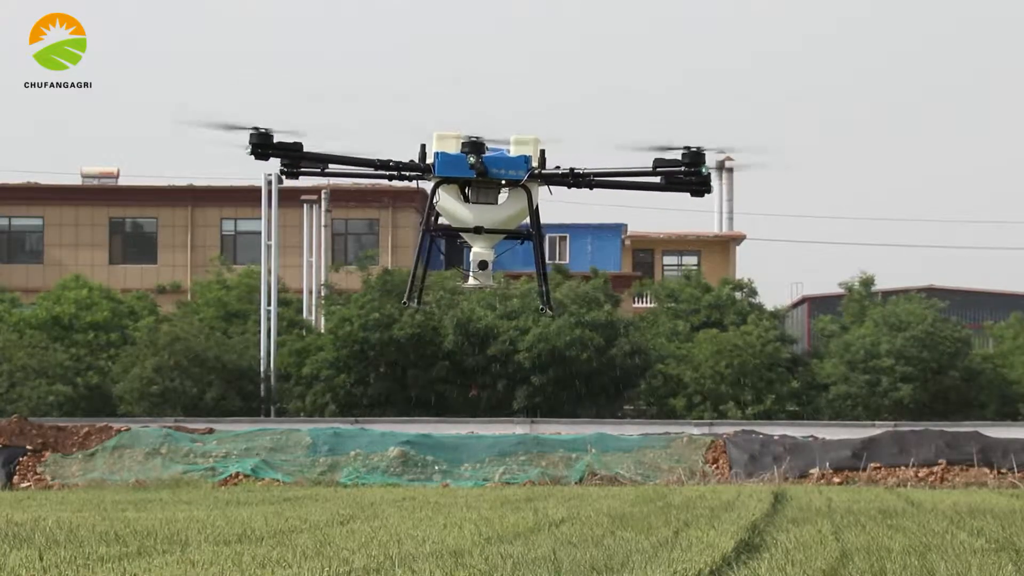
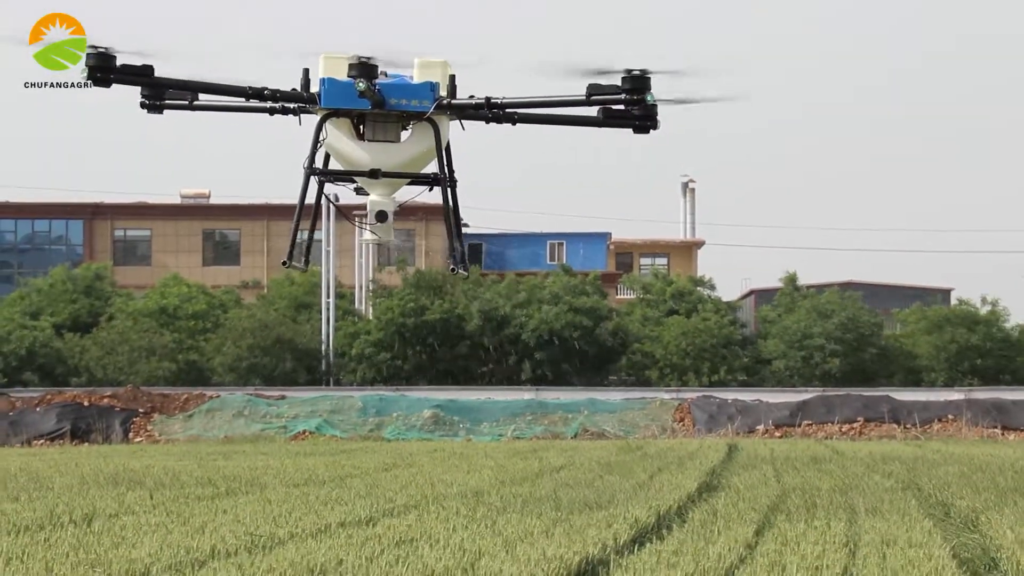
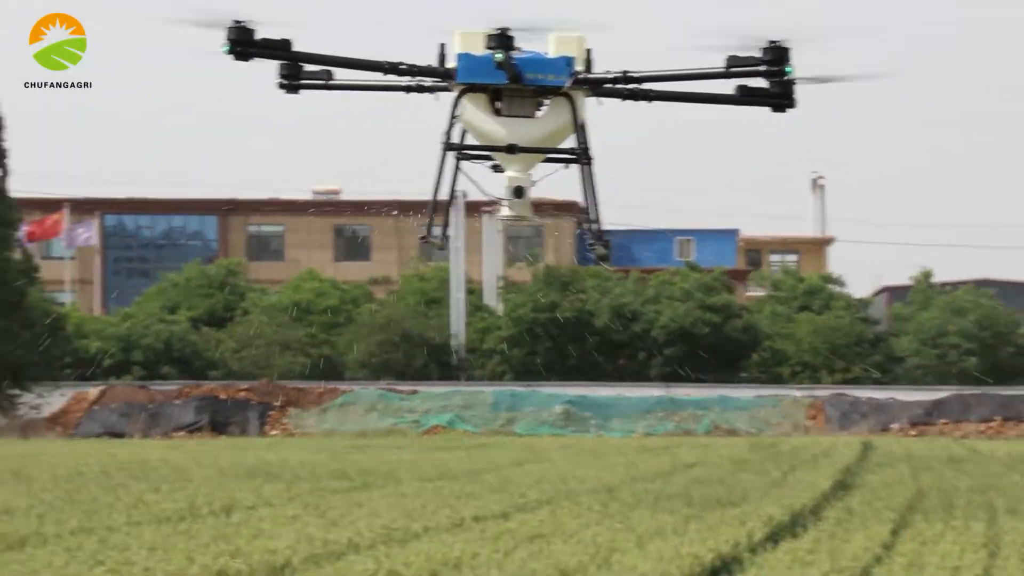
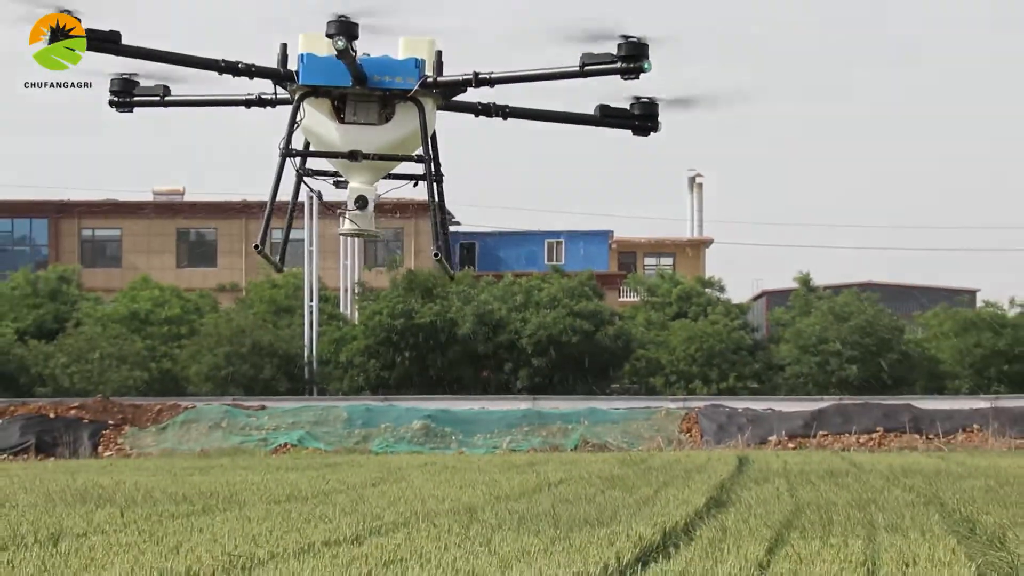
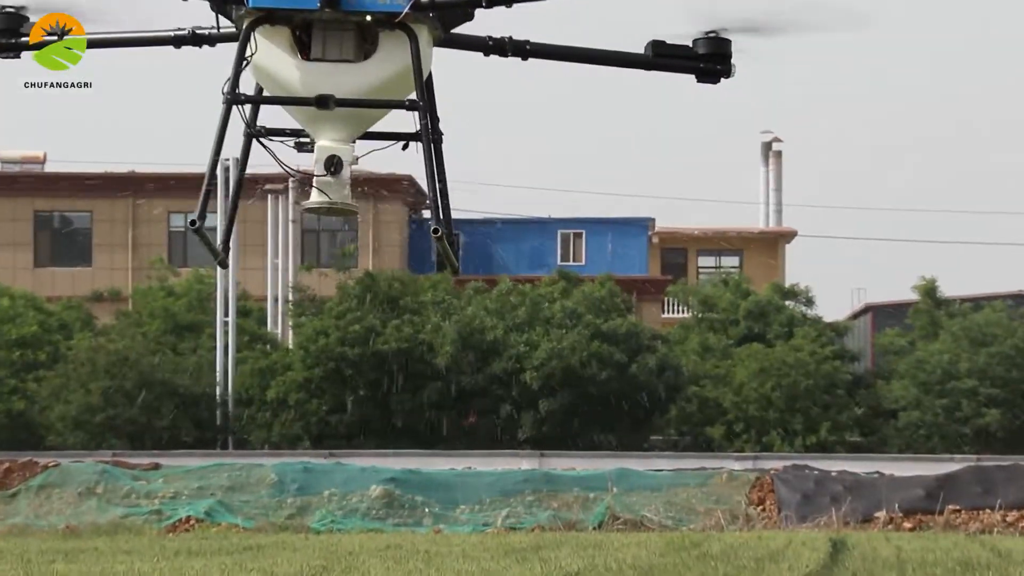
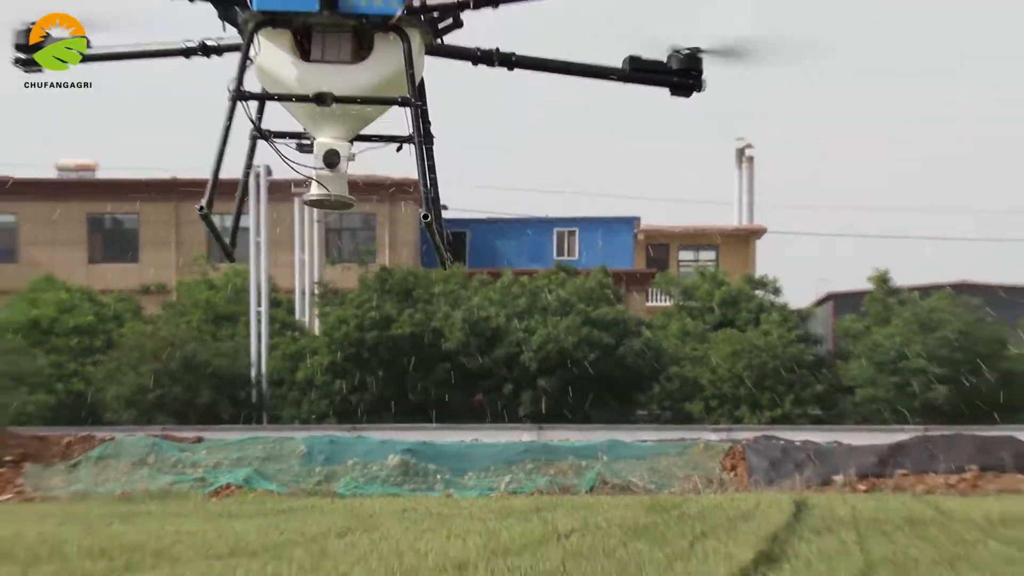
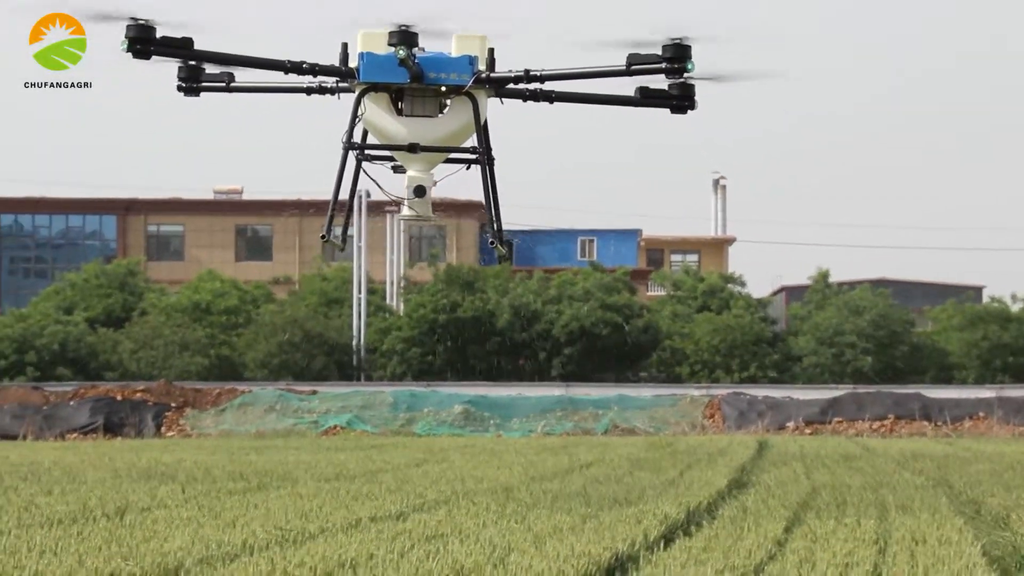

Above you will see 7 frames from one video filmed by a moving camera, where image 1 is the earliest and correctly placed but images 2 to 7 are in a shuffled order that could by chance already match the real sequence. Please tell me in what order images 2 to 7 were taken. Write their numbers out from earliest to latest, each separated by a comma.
5, 6, 4, 2, 7, 3
